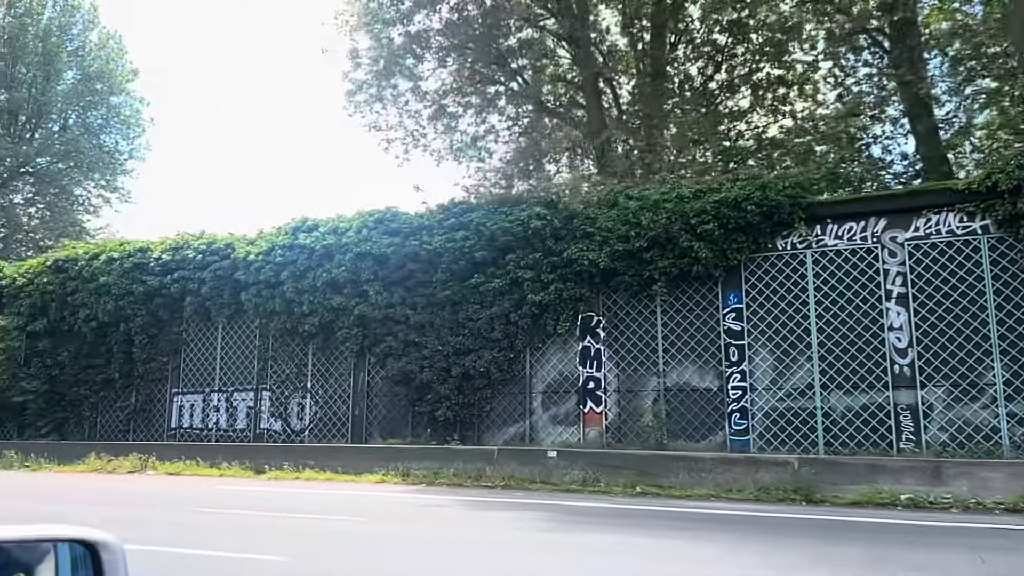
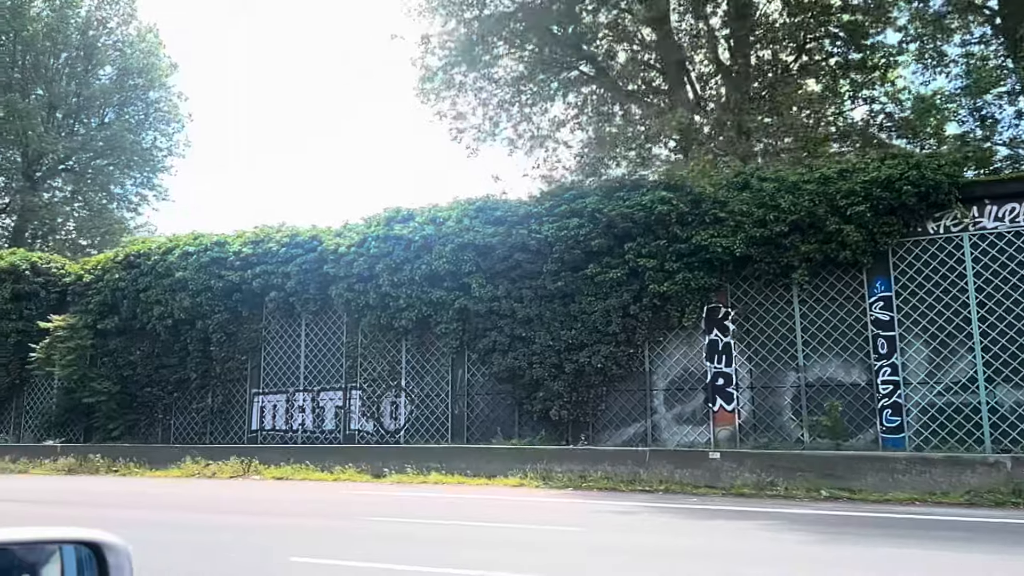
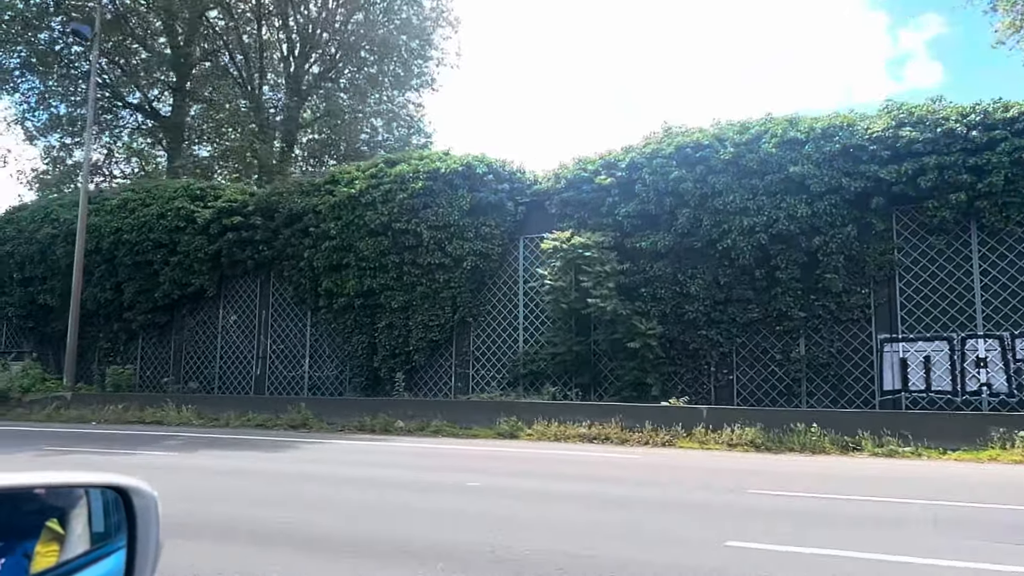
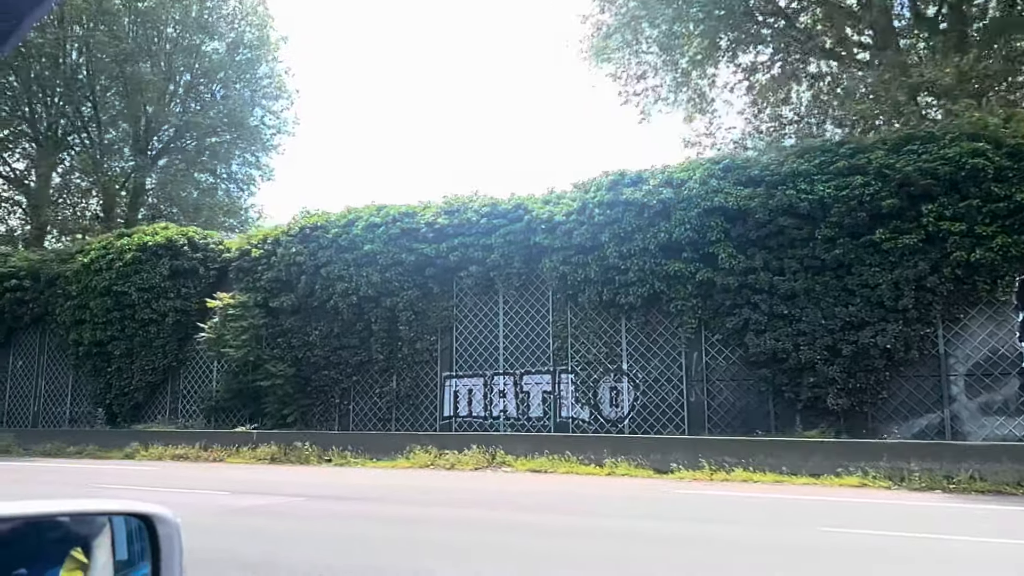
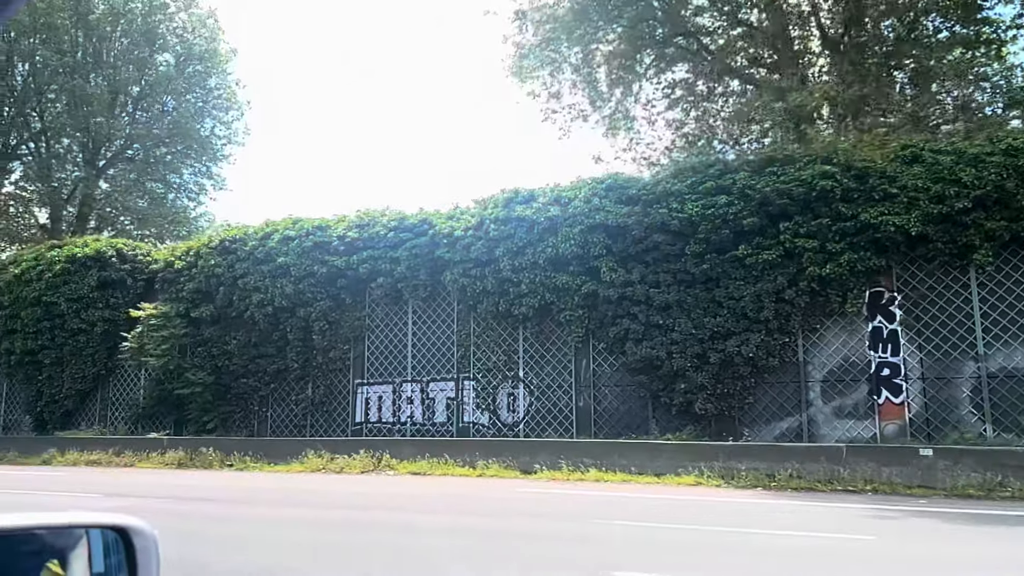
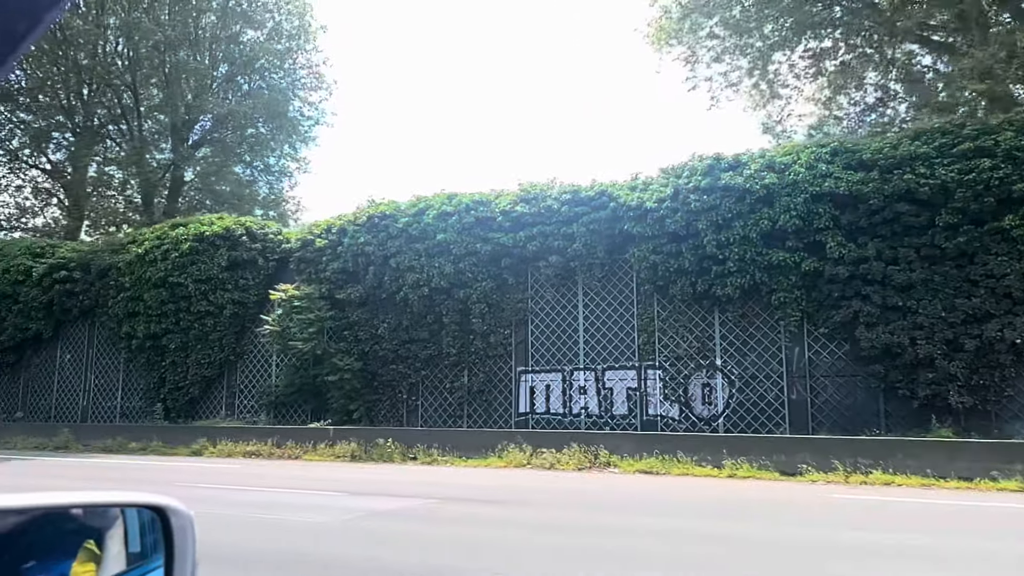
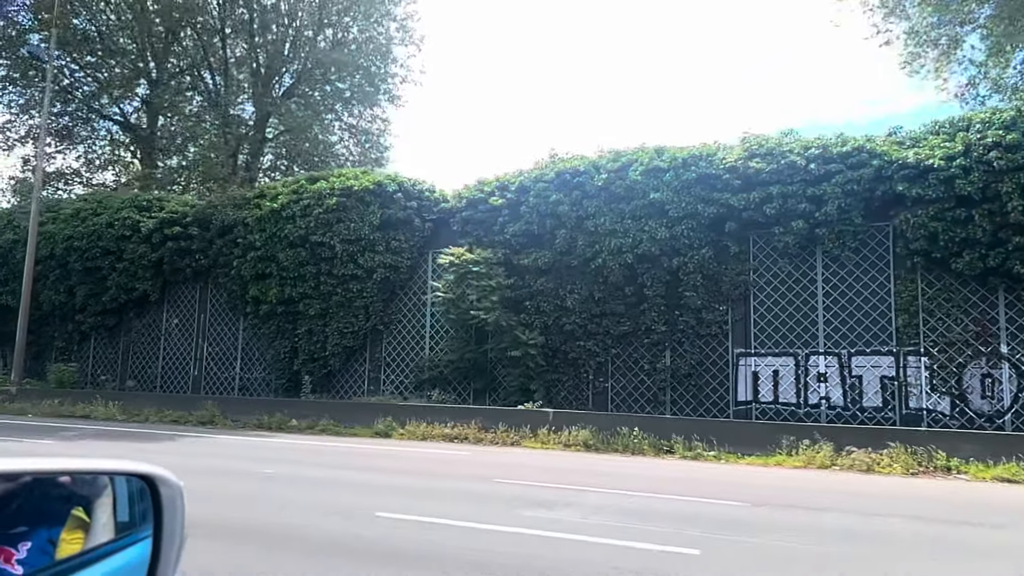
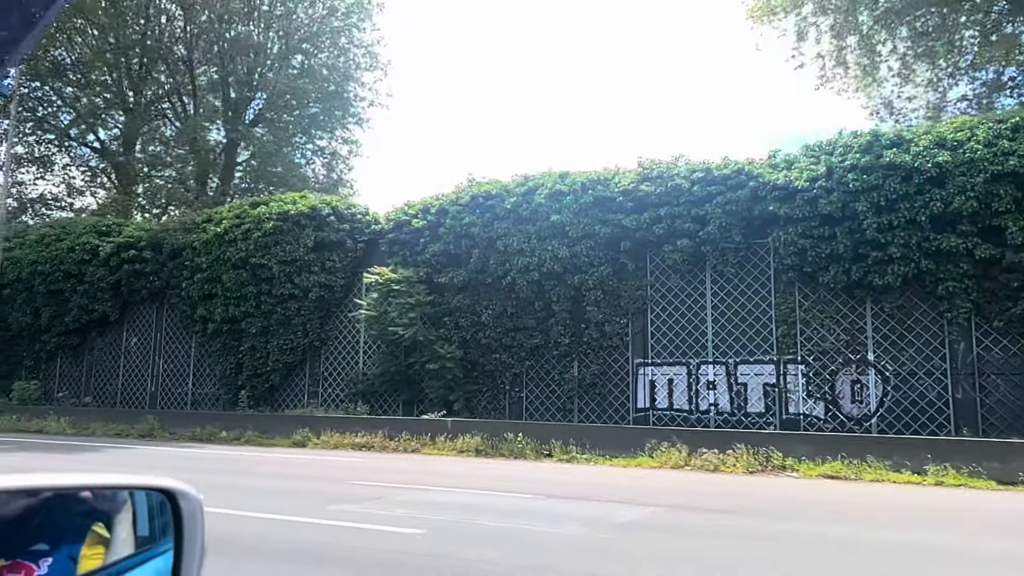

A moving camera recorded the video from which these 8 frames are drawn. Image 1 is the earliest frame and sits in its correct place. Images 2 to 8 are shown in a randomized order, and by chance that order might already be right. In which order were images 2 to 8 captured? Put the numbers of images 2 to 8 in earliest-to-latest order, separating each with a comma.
2, 5, 4, 6, 8, 7, 3
